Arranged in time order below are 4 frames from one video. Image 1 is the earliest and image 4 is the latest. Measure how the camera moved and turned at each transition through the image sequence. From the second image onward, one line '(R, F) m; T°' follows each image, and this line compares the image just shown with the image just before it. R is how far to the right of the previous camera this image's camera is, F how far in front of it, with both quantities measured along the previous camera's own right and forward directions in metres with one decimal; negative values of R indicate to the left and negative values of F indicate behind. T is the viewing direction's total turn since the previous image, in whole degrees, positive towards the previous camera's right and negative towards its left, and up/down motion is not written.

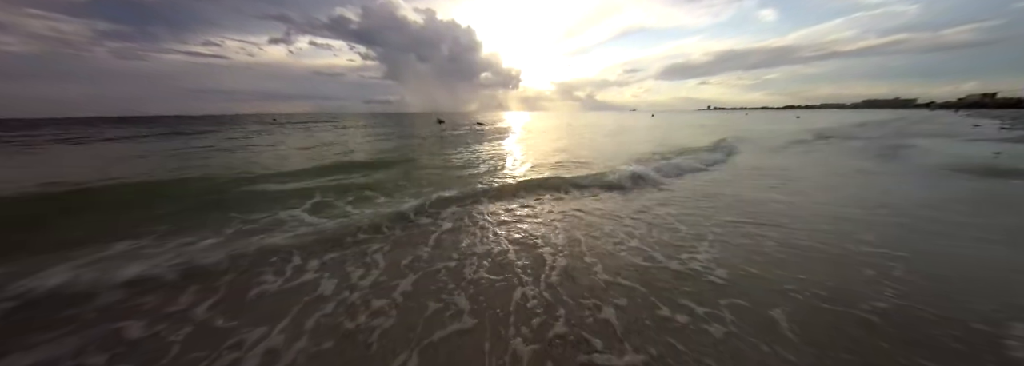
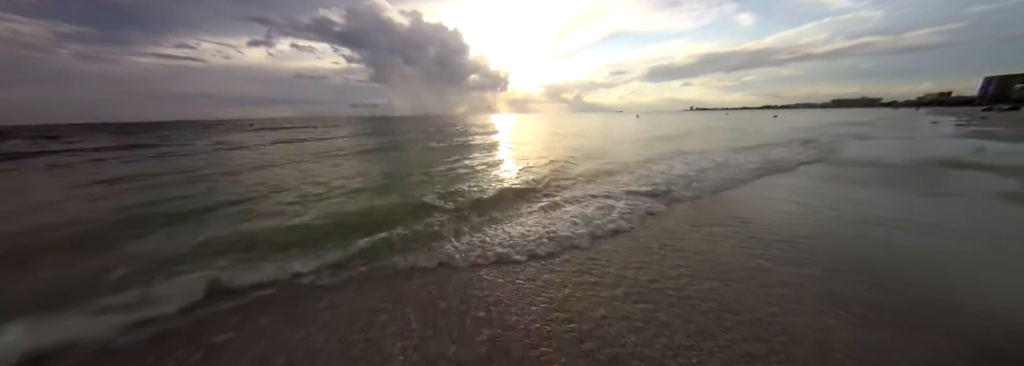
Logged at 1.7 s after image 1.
(+0.1, 0.0) m; +2°
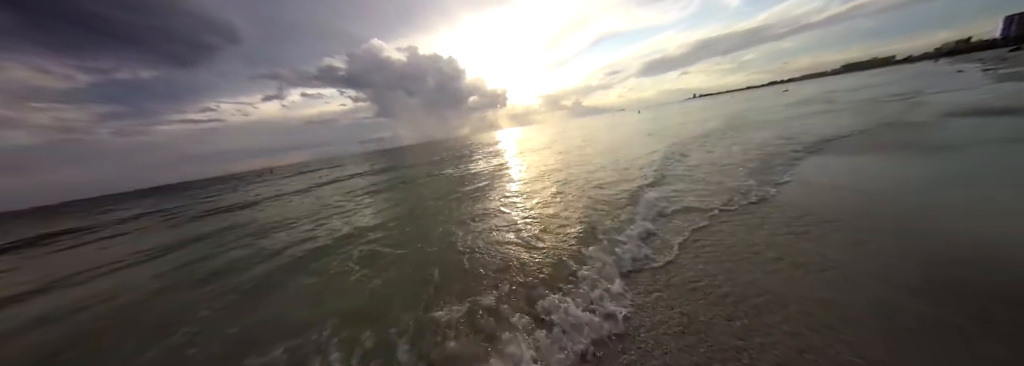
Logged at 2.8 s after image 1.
(-1.2, 0.0) m; -2°
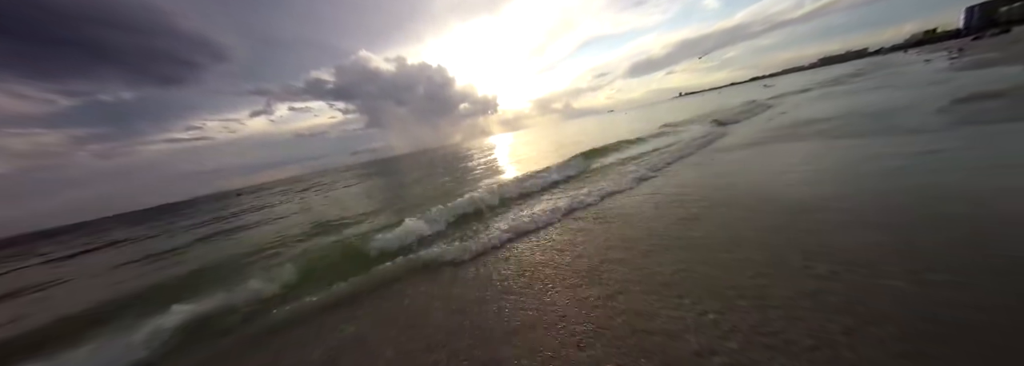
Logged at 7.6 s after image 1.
(-0.6, 0.0) m; +1°
